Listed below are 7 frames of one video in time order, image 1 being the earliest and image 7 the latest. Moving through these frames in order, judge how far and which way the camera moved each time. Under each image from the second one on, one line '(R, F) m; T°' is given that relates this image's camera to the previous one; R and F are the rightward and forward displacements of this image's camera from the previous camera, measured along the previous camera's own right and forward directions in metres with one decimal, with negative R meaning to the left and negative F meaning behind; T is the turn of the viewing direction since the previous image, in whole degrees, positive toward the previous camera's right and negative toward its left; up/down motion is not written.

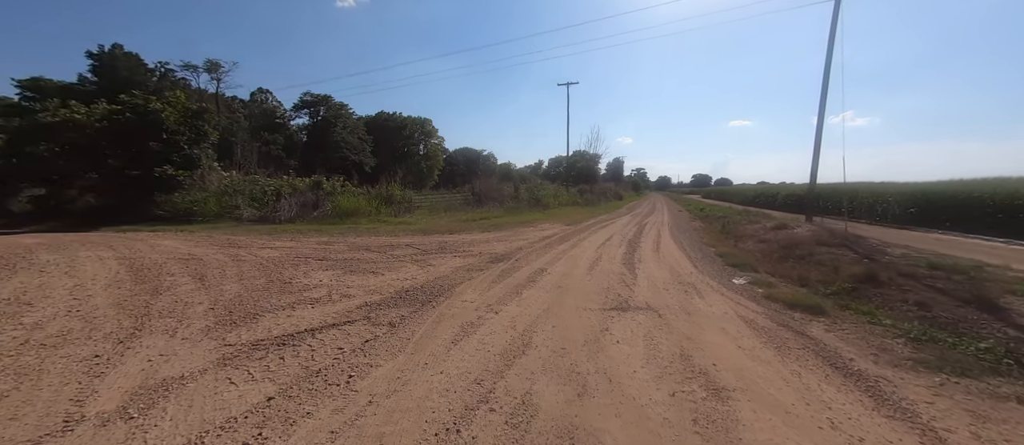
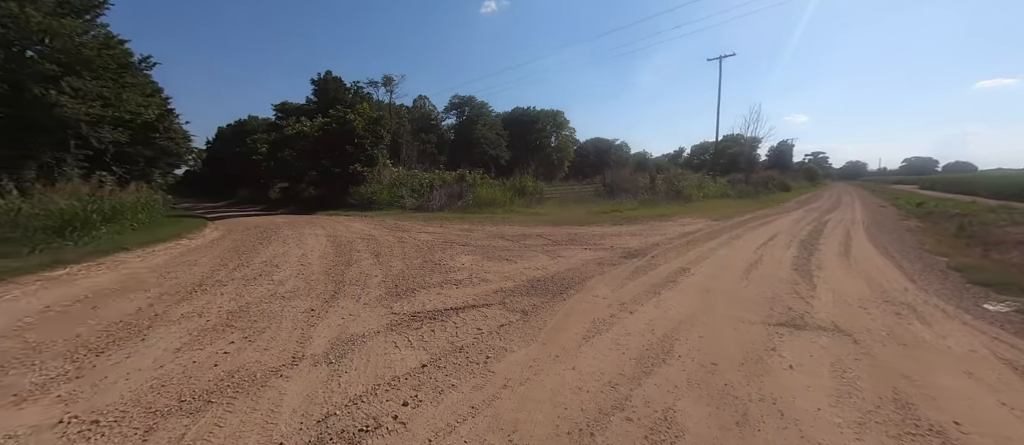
(0.0, 0.0) m; -20°
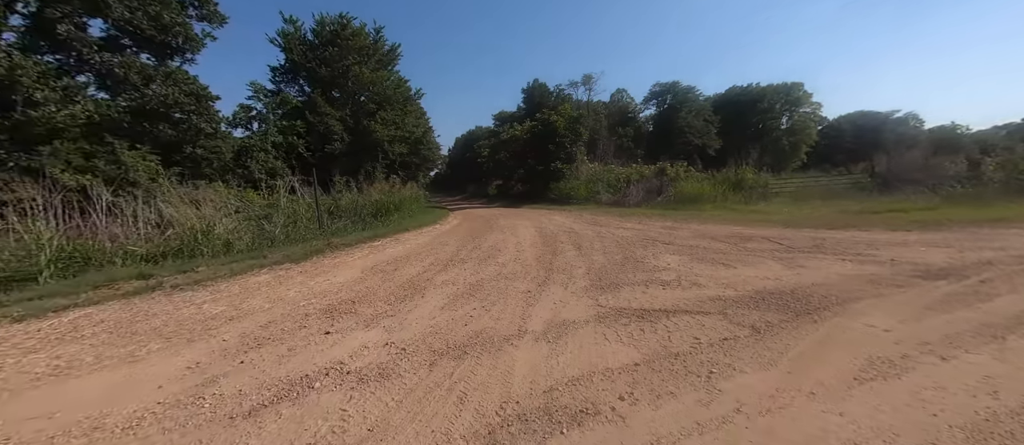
(-0.1, 0.0) m; -31°
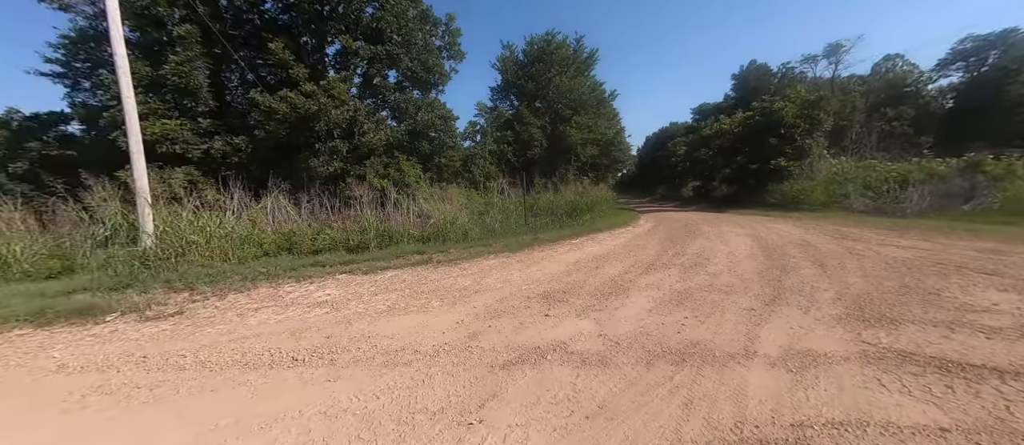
(-0.1, -0.1) m; -30°
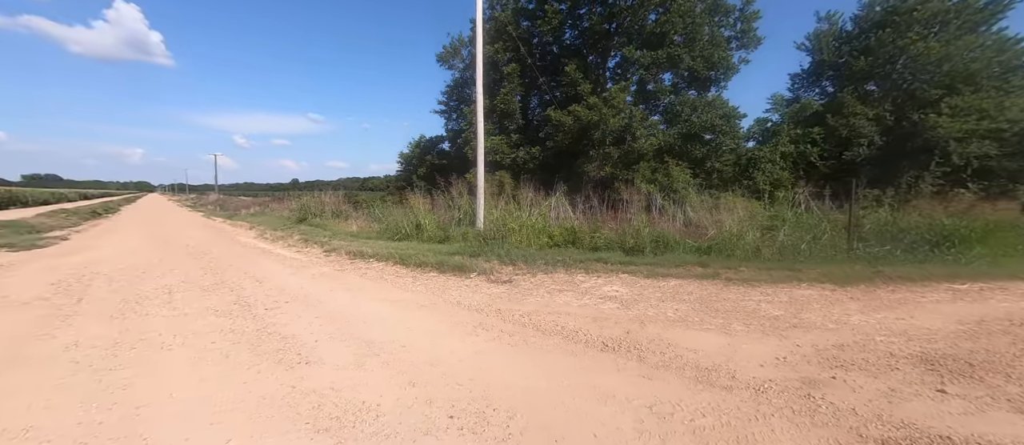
(-0.3, -0.1) m; -38°
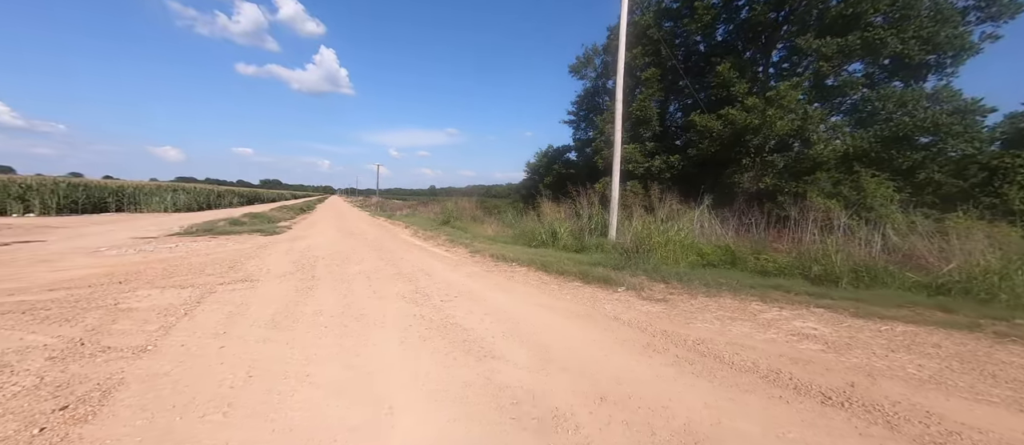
(-0.5, -0.1) m; -19°
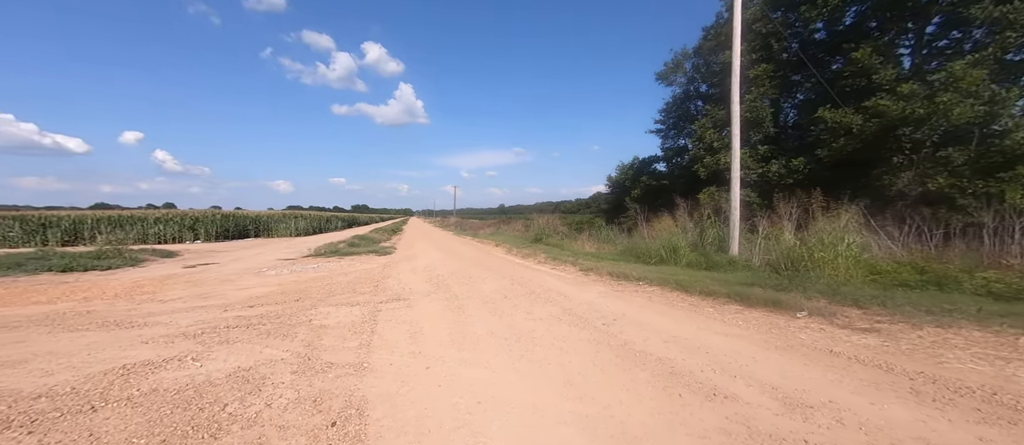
(-1.2, 0.0) m; -11°
